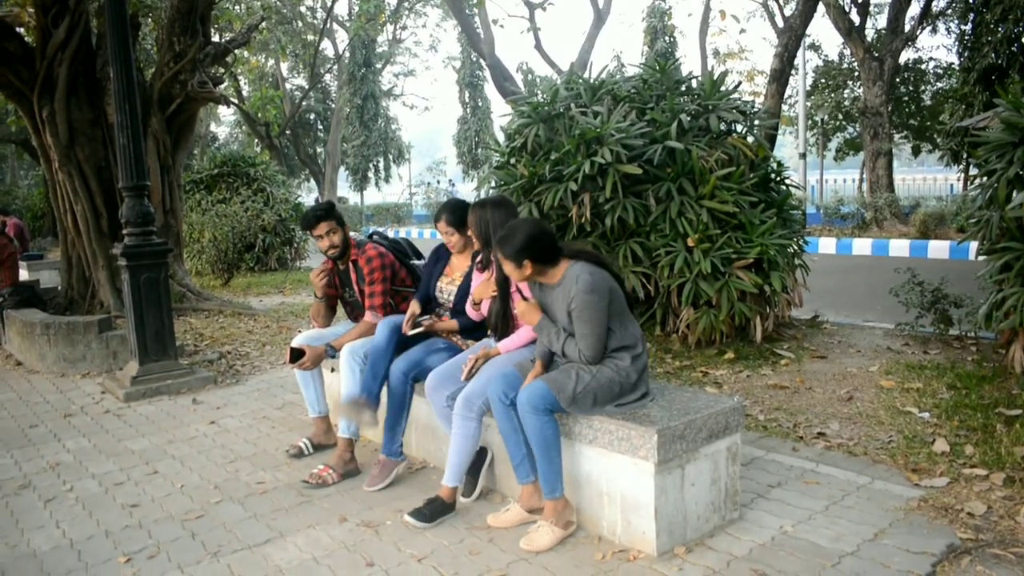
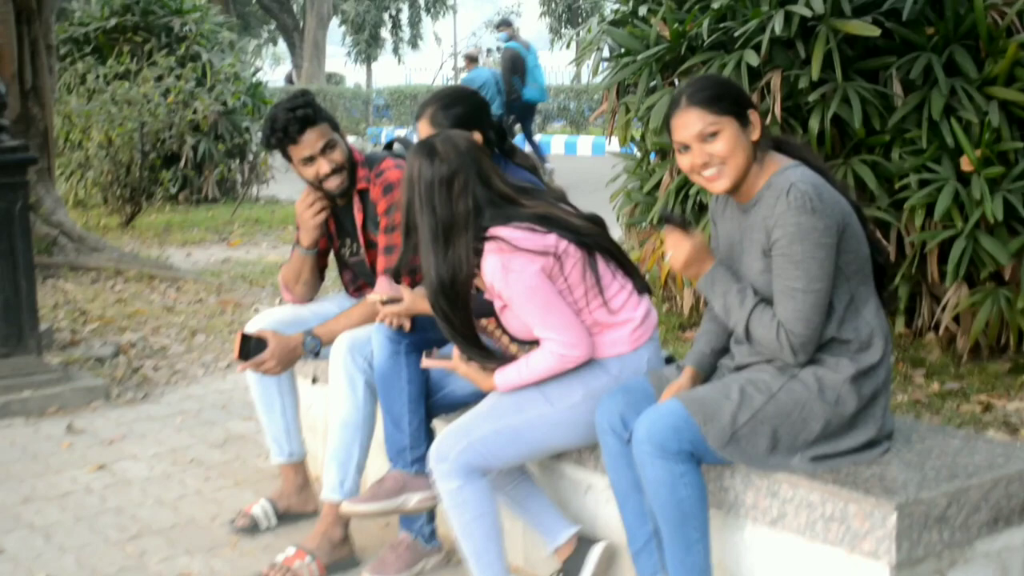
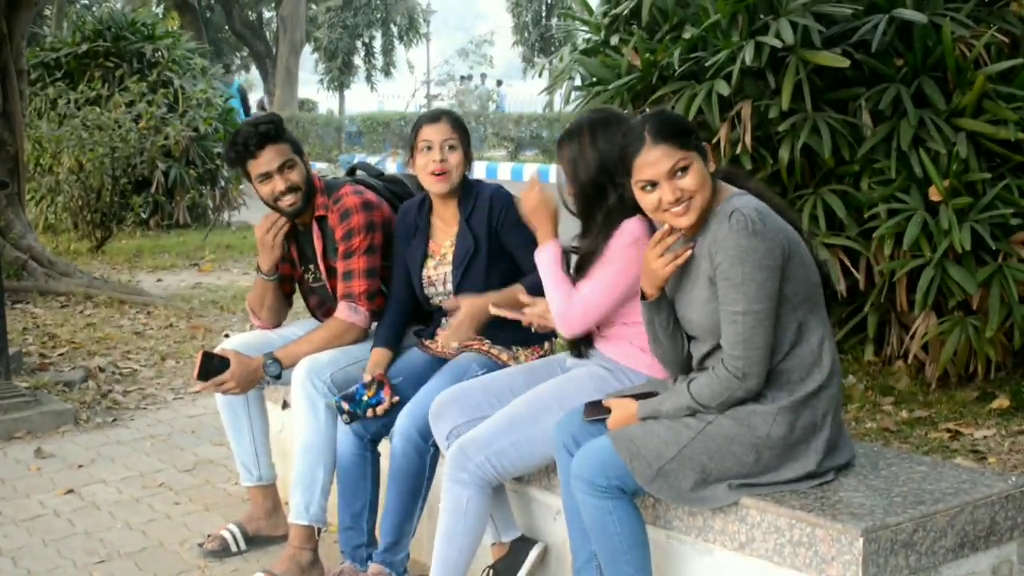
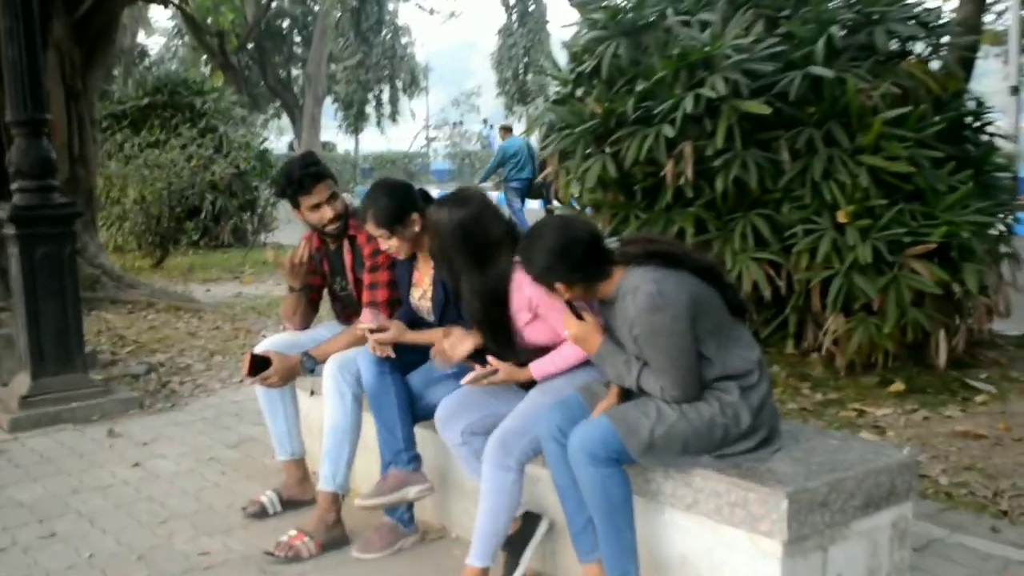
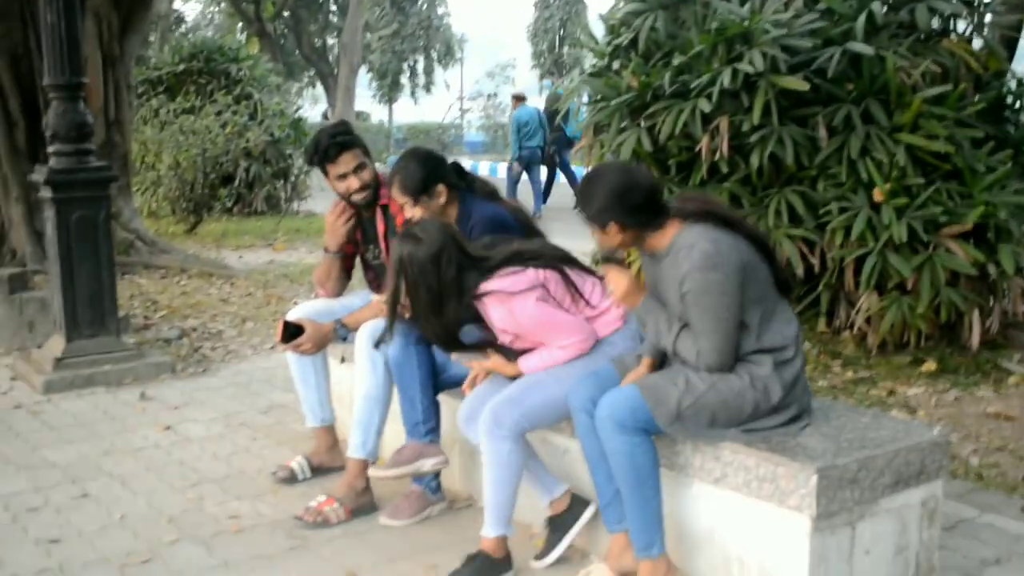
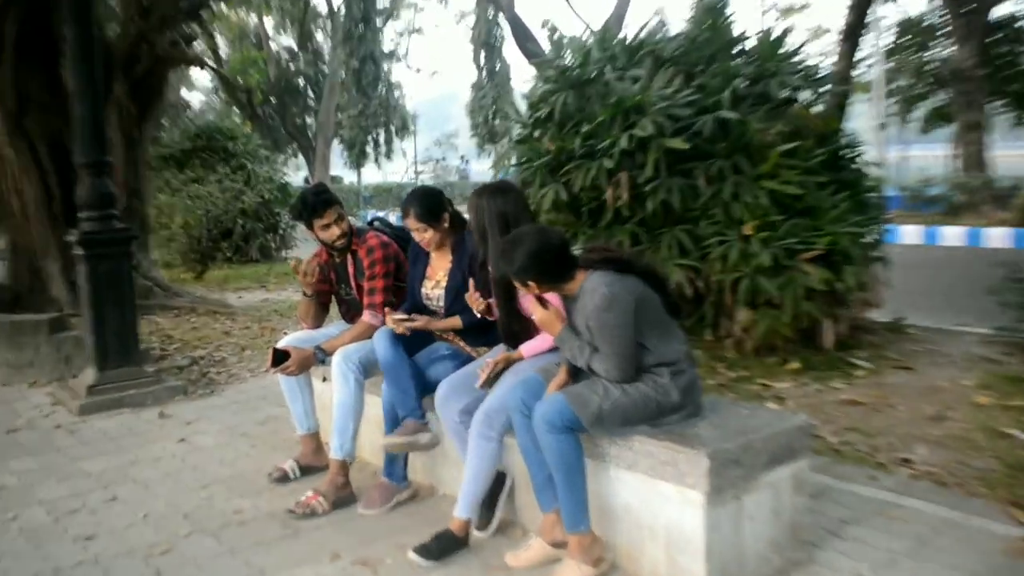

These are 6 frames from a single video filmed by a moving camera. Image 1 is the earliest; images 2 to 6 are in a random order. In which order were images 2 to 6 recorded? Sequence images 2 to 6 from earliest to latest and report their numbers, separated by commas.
6, 4, 5, 2, 3
